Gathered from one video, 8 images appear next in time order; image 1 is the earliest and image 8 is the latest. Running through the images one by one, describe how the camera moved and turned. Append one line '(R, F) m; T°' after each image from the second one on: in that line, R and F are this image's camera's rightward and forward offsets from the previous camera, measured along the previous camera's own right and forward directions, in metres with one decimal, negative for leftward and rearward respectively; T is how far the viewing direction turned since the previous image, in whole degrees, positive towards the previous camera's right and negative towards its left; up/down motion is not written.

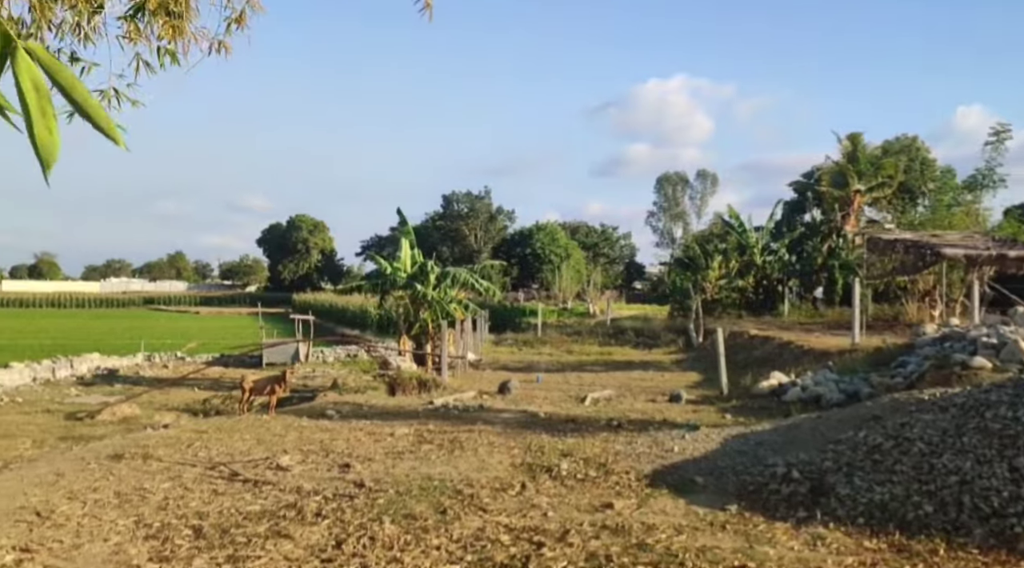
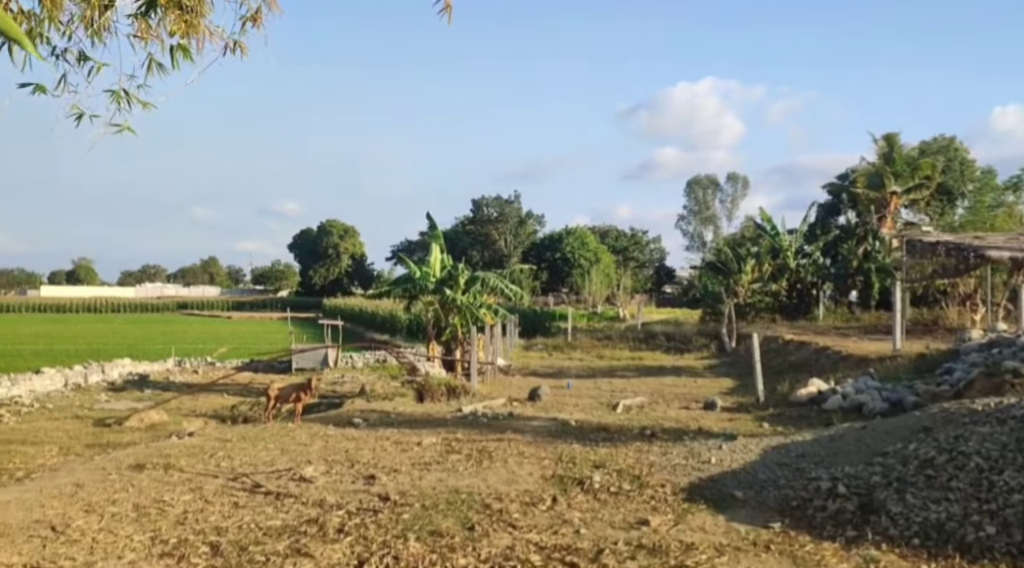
(0.0, +0.3) m; -2°
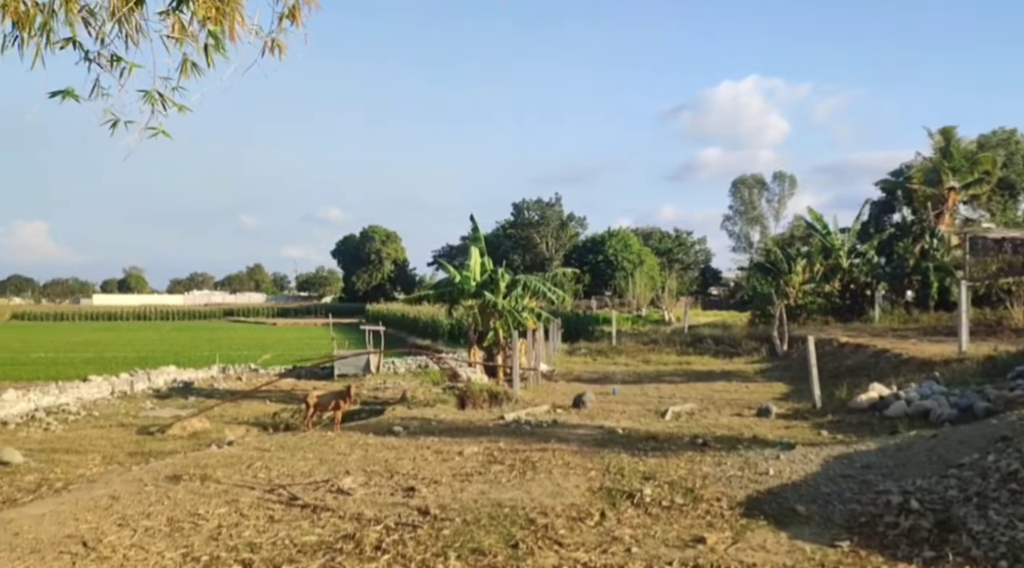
(0.0, +0.4) m; -3°
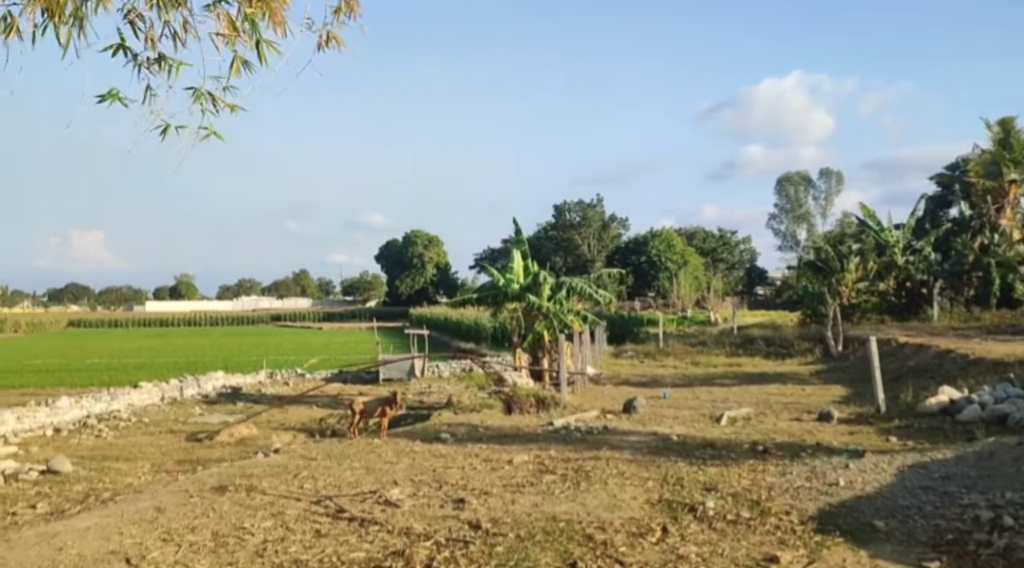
(-0.1, +0.3) m; -3°
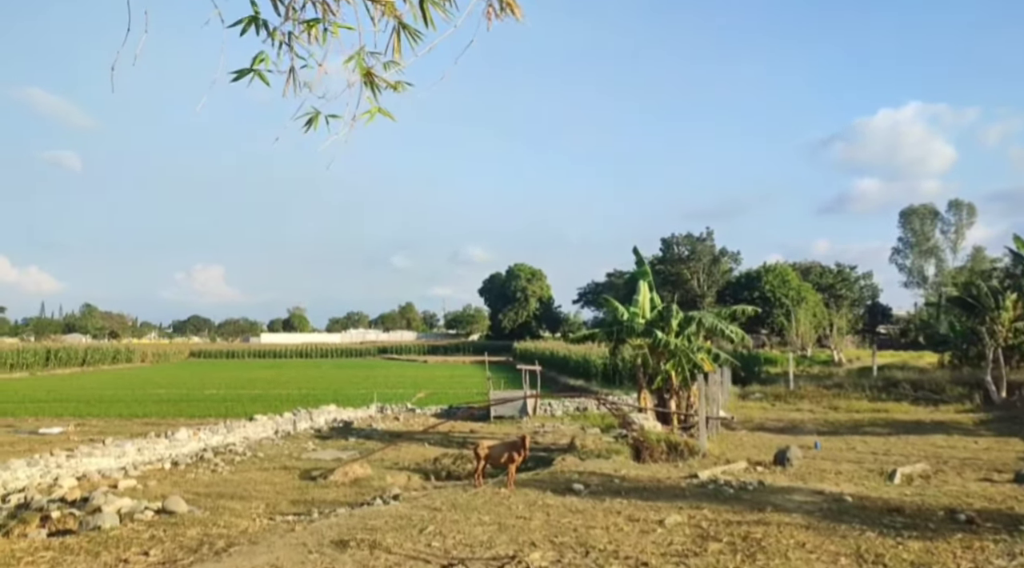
(-0.4, +0.9) m; -6°
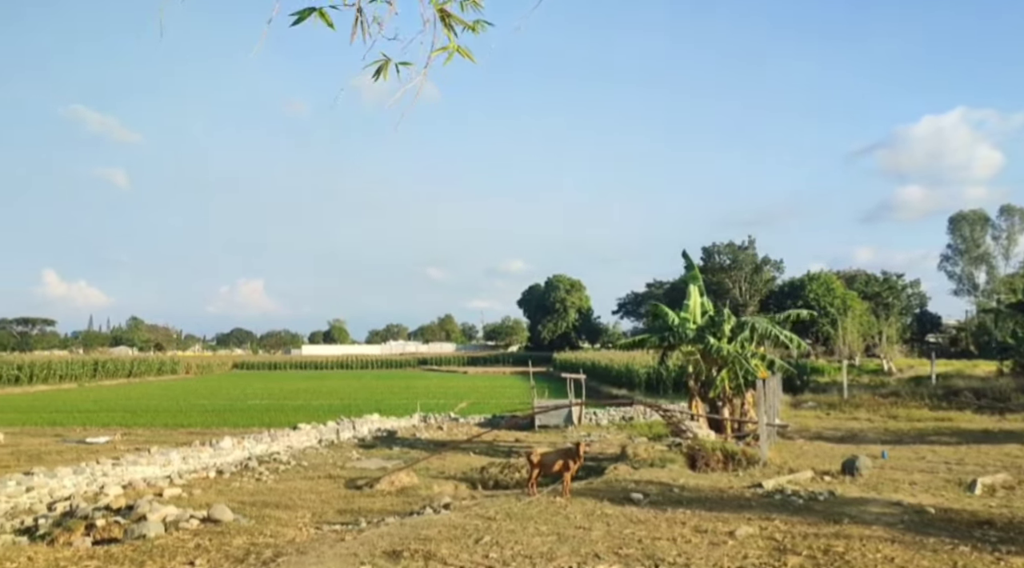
(-0.2, +0.4) m; -2°
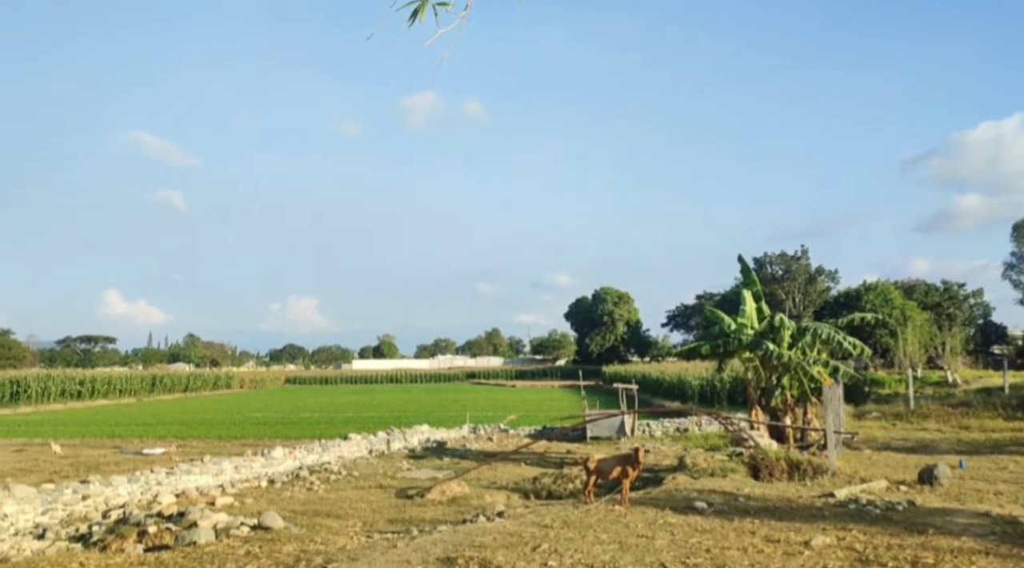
(-0.1, +0.4) m; -3°
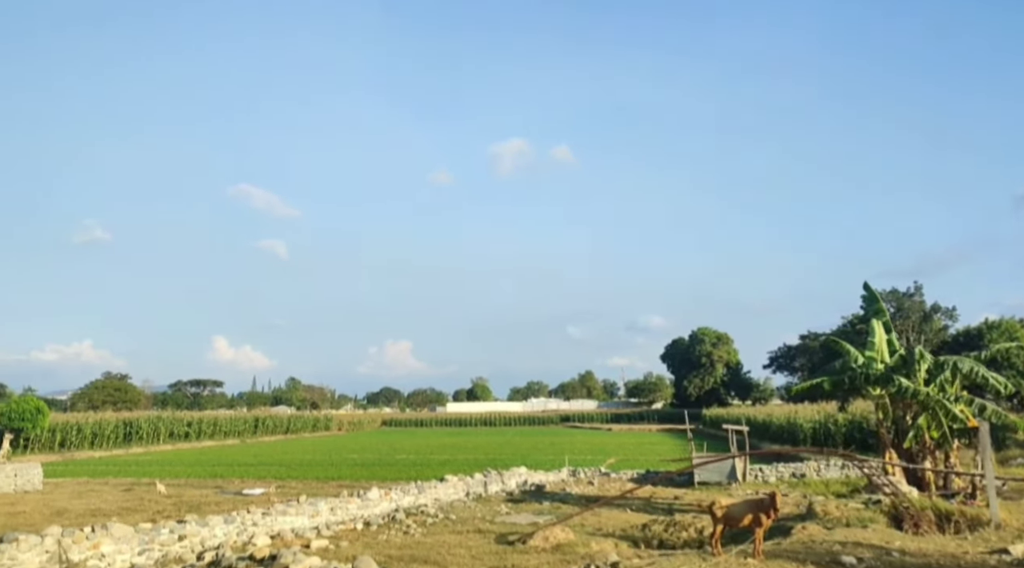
(-0.2, +0.9) m; -6°
